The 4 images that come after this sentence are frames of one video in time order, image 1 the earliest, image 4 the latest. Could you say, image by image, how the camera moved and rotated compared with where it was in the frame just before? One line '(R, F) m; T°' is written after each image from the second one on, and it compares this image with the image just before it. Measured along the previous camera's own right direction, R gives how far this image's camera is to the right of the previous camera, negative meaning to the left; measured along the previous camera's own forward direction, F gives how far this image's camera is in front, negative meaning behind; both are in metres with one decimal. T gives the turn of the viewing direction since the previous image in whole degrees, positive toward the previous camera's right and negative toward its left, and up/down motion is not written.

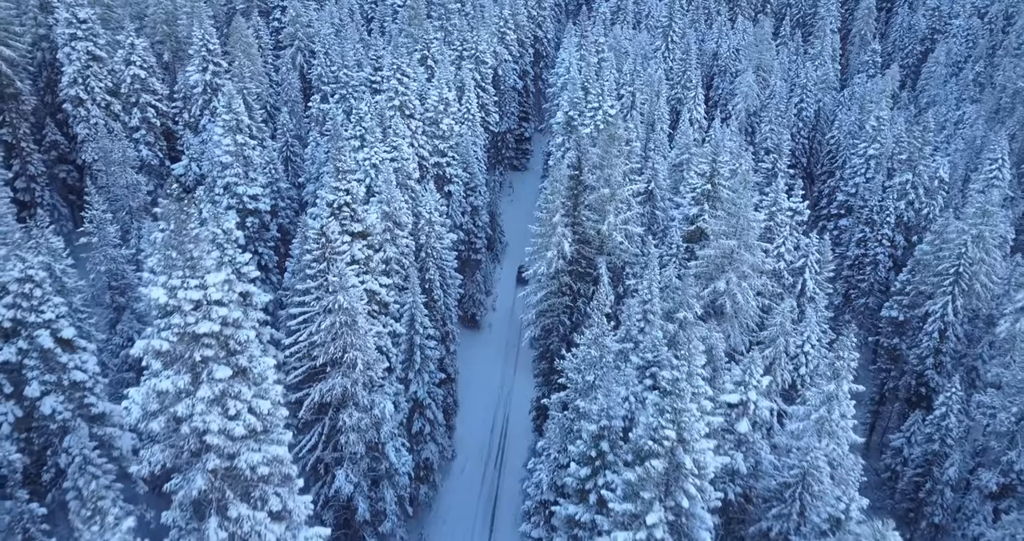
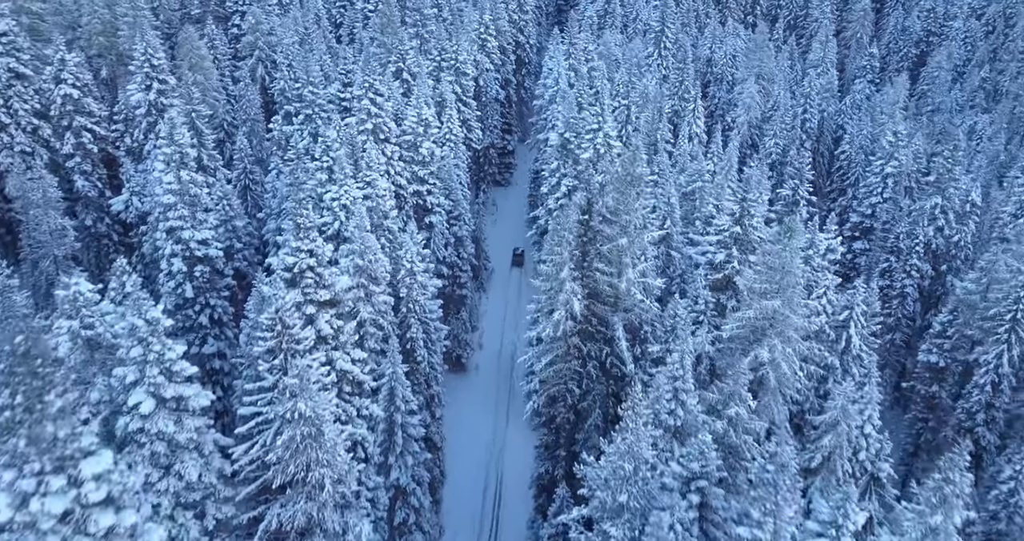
(-0.8, +4.9) m; +2°
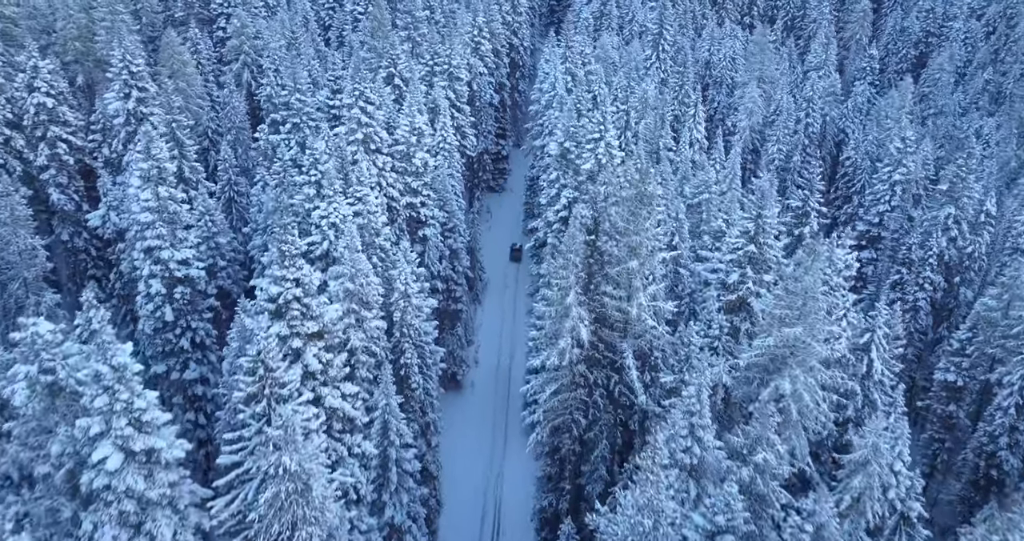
(-0.3, +1.7) m; +1°
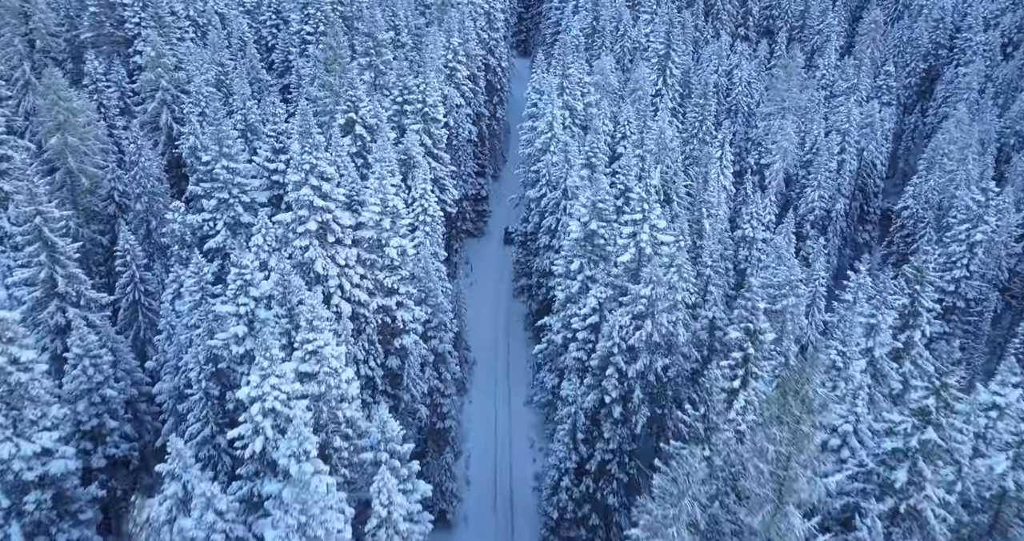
(-1.9, +9.8) m; +3°
